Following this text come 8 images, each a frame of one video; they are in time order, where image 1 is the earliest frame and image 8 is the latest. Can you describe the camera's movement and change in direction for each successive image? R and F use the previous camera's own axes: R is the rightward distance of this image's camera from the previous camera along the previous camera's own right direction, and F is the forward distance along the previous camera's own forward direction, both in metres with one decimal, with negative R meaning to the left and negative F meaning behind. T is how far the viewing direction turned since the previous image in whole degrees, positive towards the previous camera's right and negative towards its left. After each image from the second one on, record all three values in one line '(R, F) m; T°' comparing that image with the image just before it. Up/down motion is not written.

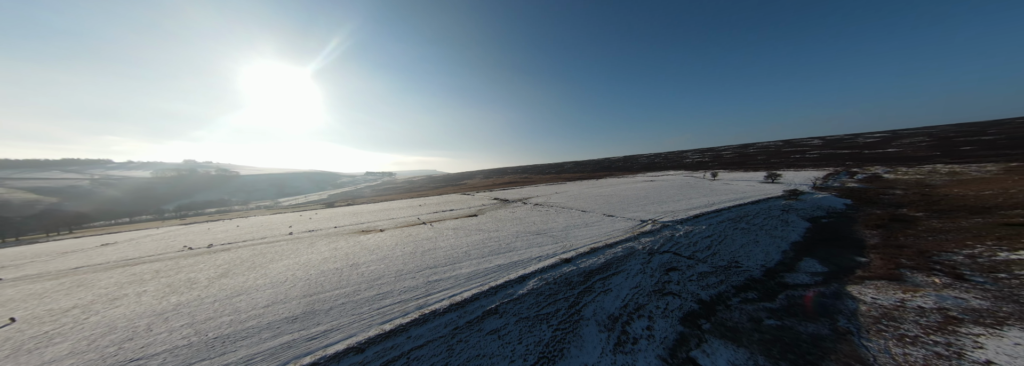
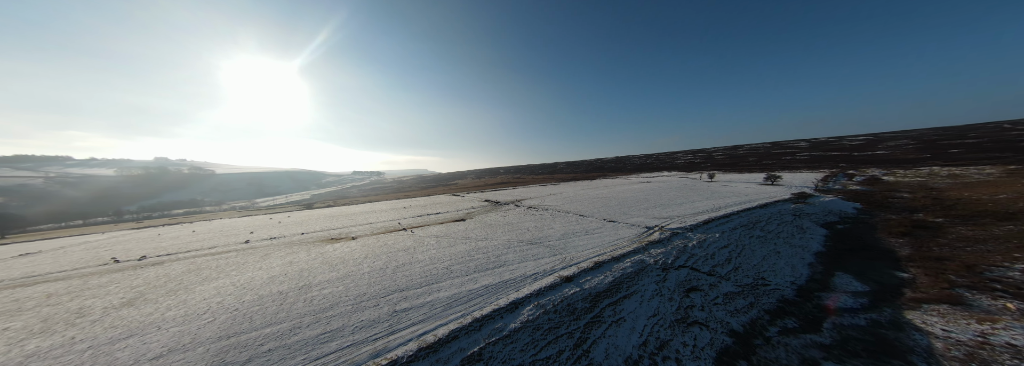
(+0.1, +1.9) m; +2°
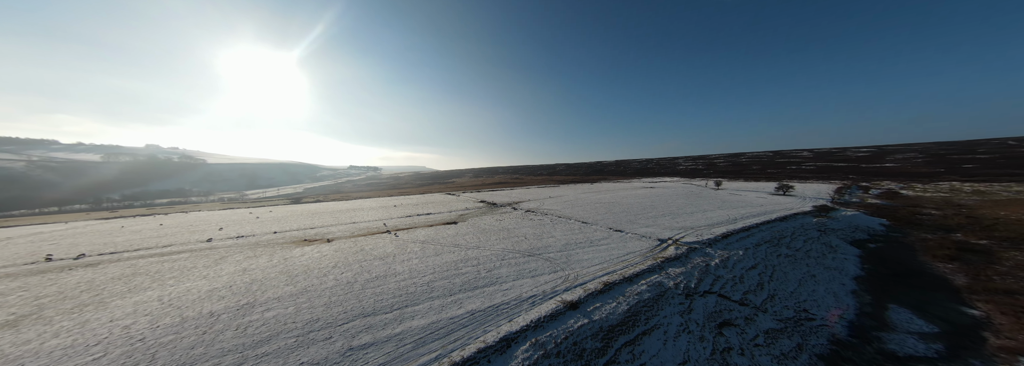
(+0.1, +1.6) m; 0°
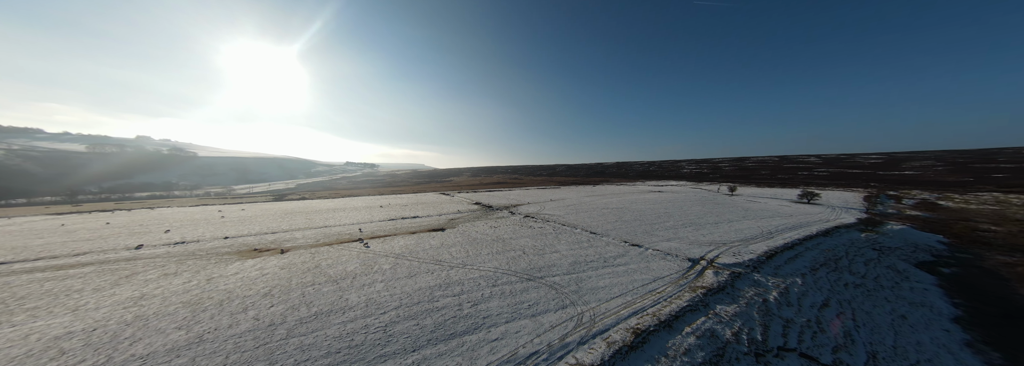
(+0.1, +2.5) m; 0°
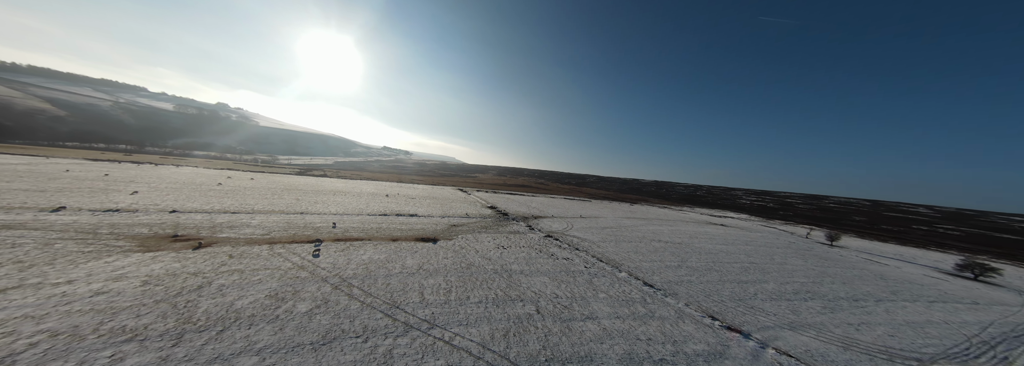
(0.0, +4.5) m; -7°
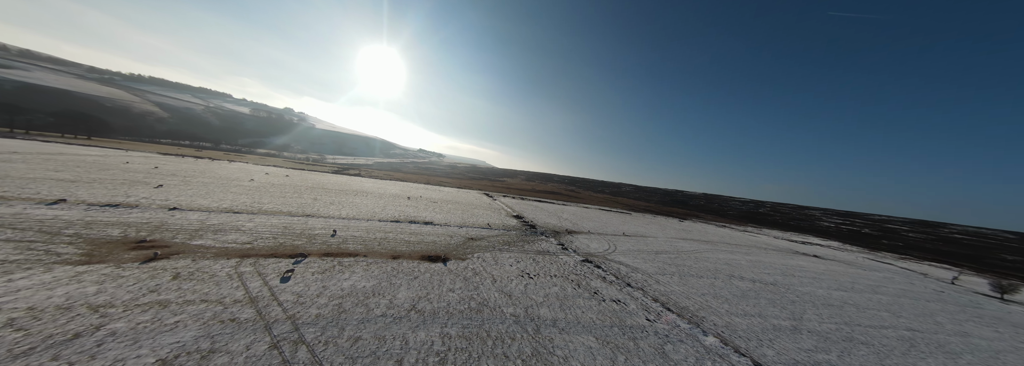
(-0.2, +2.8) m; -7°
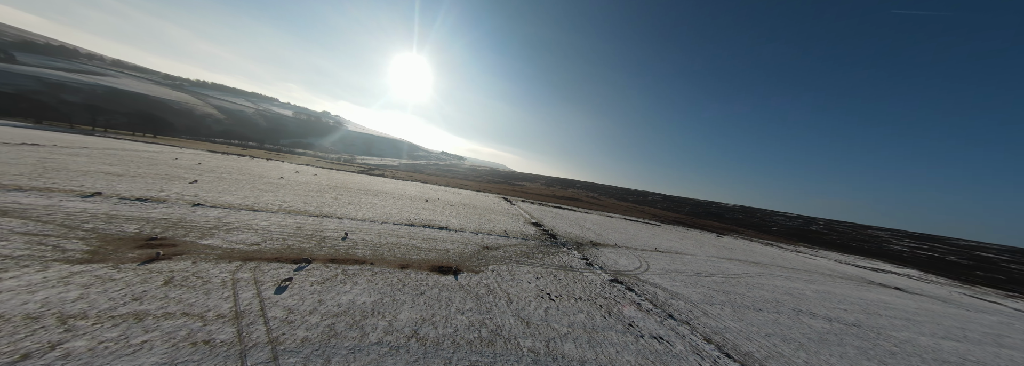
(-0.1, +1.1) m; -5°
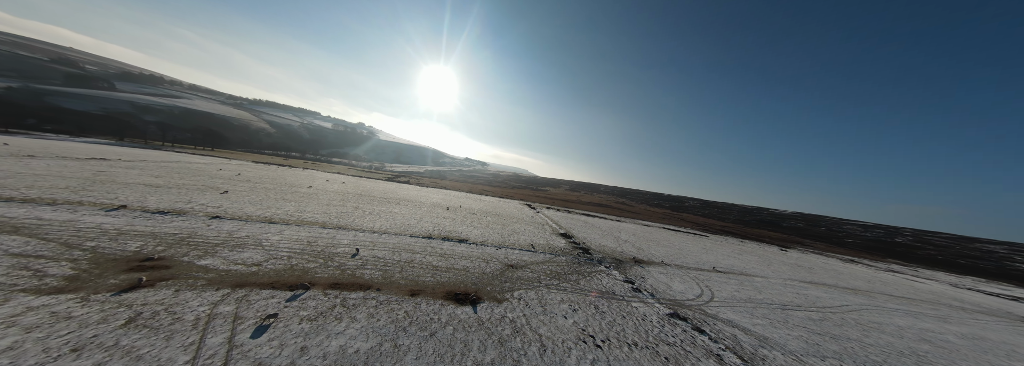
(-0.3, +1.7) m; -6°
